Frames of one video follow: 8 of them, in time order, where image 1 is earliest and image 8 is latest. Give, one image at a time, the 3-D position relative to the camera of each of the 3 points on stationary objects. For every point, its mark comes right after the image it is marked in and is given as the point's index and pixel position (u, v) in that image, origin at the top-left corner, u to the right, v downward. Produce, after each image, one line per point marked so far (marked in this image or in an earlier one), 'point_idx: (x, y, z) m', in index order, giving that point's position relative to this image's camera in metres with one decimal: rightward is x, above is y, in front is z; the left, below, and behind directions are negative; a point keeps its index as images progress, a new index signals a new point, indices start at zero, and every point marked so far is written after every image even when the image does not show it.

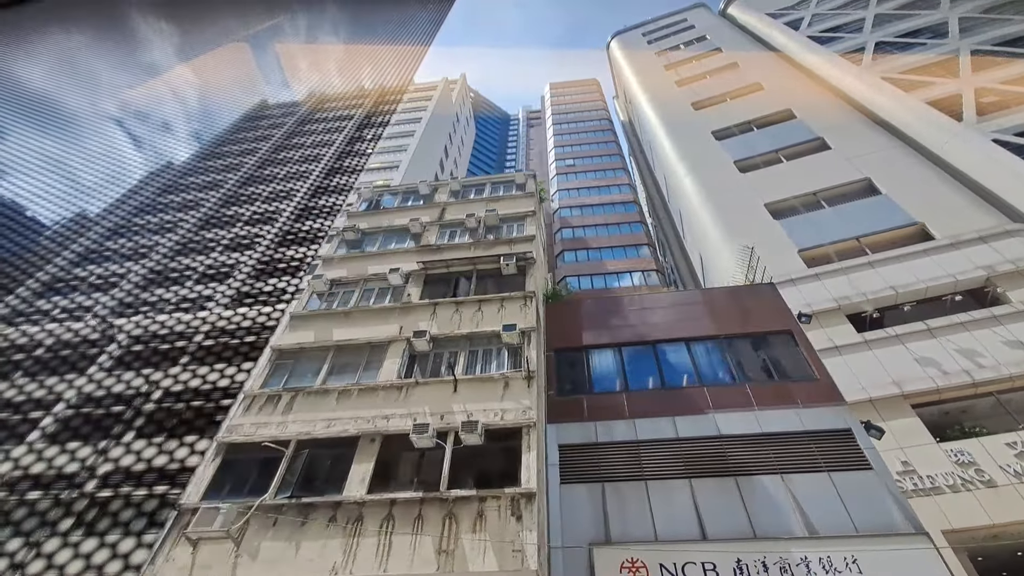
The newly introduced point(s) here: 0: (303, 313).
0: (-6.4, -0.8, +14.6) m
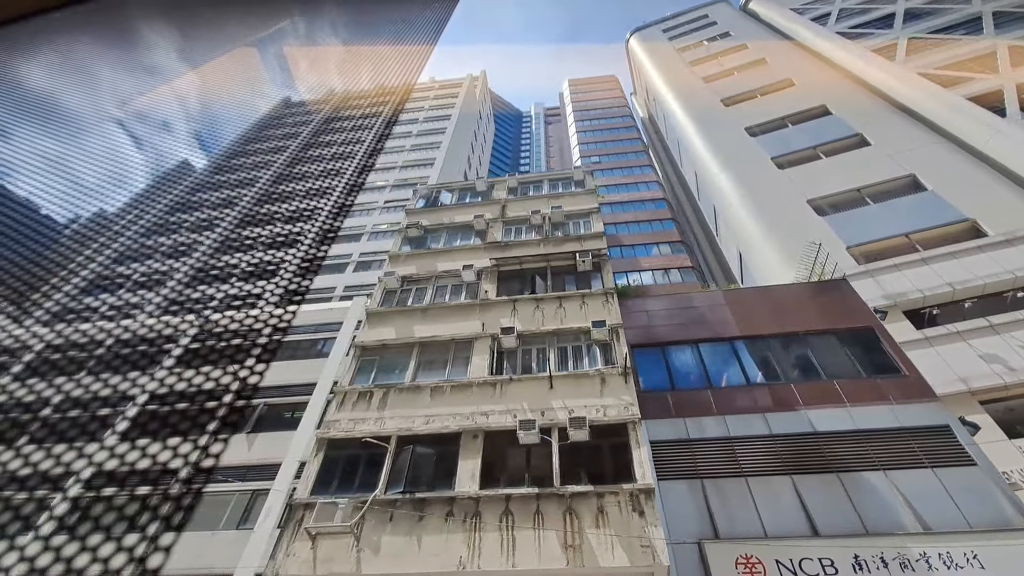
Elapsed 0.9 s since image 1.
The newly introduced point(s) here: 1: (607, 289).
0: (-4.0, -0.7, +14.6) m
1: (+2.7, 0.0, +13.9) m
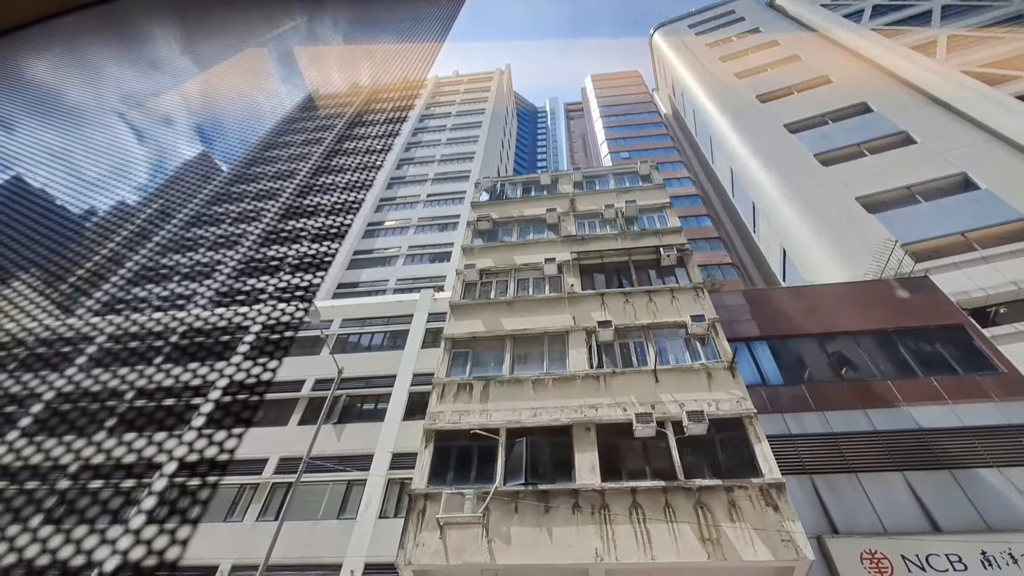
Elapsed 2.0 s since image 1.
0: (-1.5, -0.4, +14.6) m
1: (+5.3, +0.2, +13.8) m
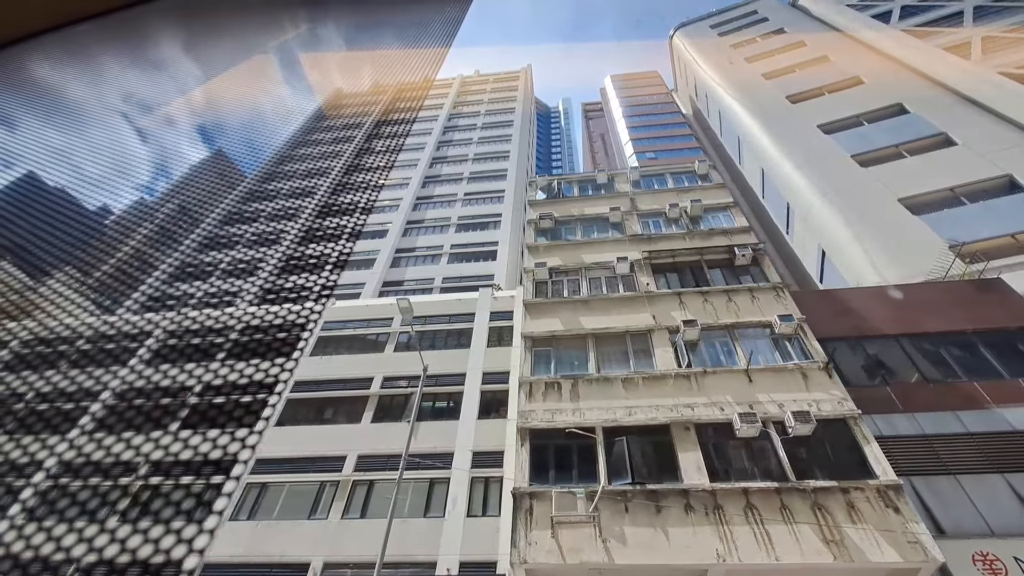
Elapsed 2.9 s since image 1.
0: (+0.7, -0.4, +14.5) m
1: (+7.5, +0.2, +13.7) m
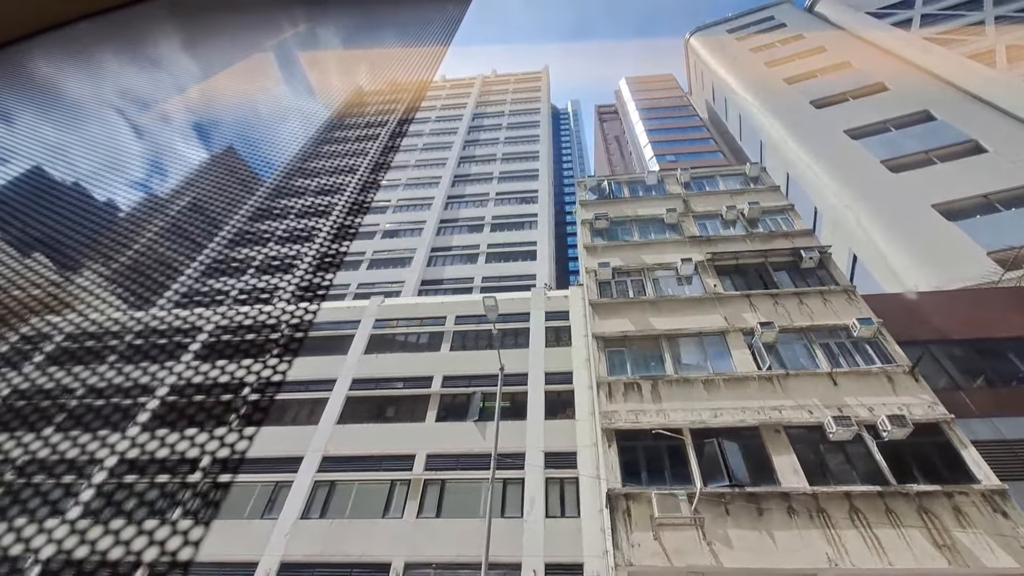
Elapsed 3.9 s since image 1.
0: (+2.7, -0.4, +14.4) m
1: (+9.5, +0.1, +13.7) m
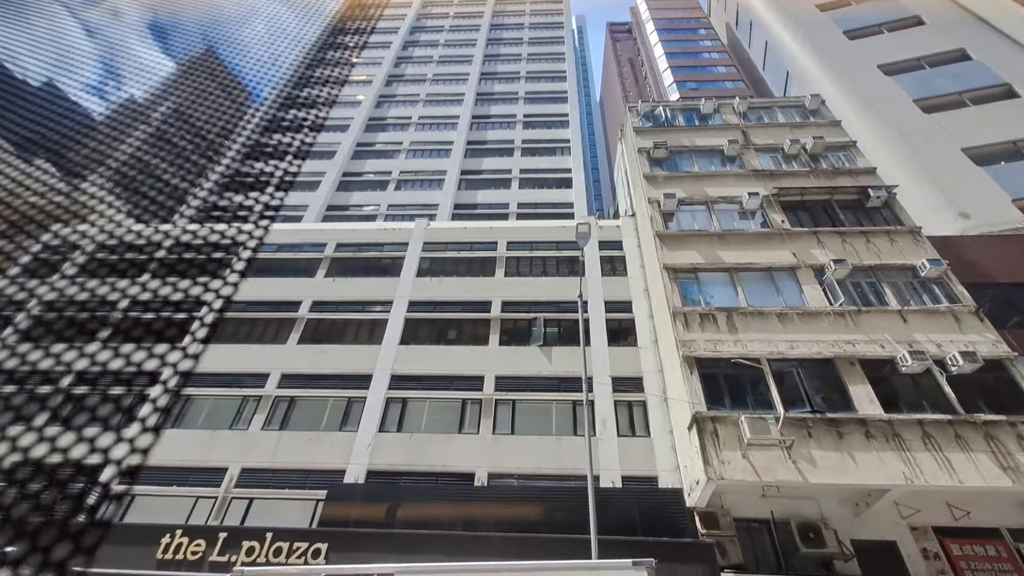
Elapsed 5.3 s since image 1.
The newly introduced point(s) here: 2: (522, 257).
0: (+4.7, +1.7, +14.4) m
1: (+11.6, +1.8, +13.9) m
2: (+0.4, +1.1, +17.0) m
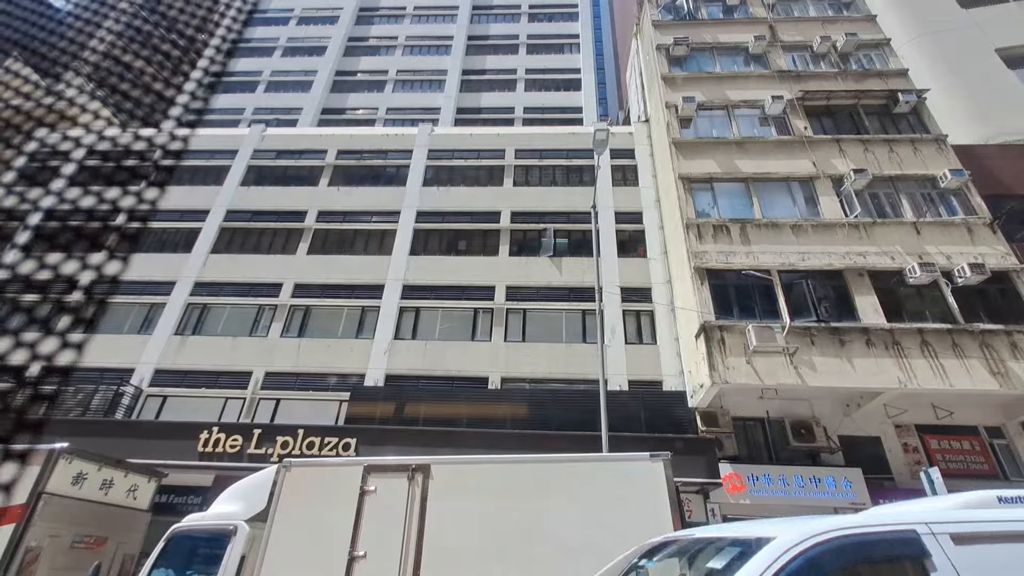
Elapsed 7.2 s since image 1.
0: (+5.1, +4.3, +13.8) m
1: (+11.9, +4.3, +13.4) m
2: (+0.6, +4.2, +16.5) m
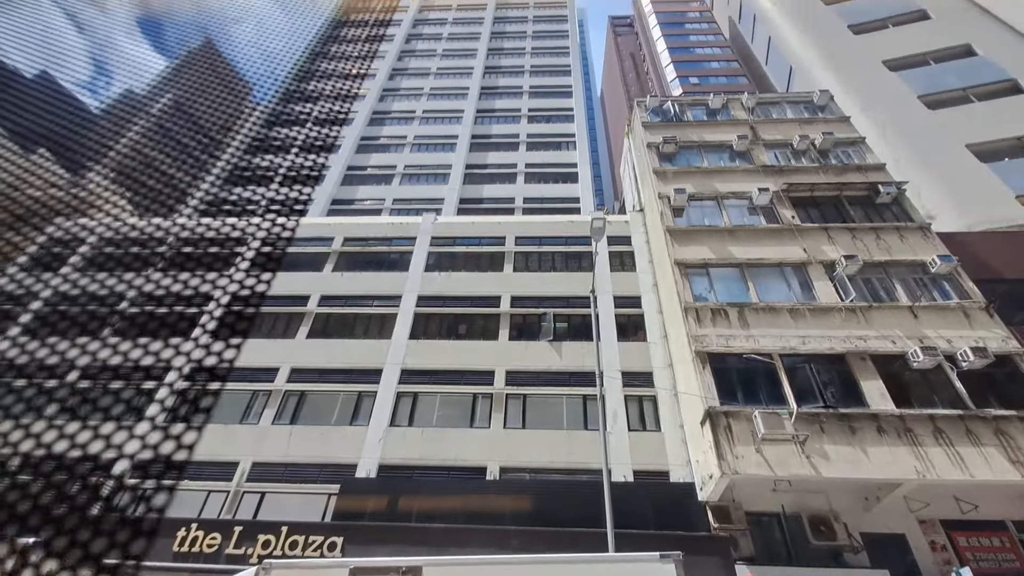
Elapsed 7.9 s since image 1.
0: (+5.0, +1.8, +14.4) m
1: (+11.9, +1.9, +13.9) m
2: (+0.6, +1.2, +17.0) m
